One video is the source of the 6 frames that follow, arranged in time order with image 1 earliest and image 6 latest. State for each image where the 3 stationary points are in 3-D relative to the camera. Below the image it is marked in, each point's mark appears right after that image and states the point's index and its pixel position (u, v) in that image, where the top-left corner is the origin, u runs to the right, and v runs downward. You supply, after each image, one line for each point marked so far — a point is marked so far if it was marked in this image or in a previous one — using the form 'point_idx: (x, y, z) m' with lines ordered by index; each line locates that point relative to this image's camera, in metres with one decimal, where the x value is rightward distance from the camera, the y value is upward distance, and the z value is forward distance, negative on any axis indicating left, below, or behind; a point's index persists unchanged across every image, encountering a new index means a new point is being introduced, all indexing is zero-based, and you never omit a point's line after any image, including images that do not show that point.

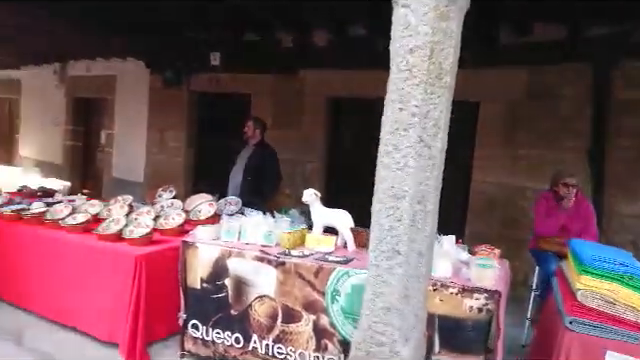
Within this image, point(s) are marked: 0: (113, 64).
0: (-3.1, +1.7, +6.3) m
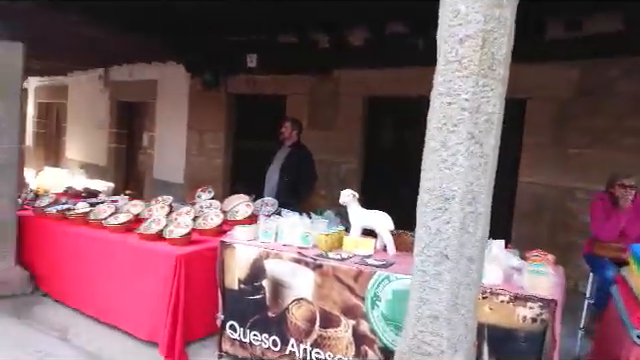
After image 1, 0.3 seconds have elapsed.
0: (-2.6, +1.7, +6.5) m
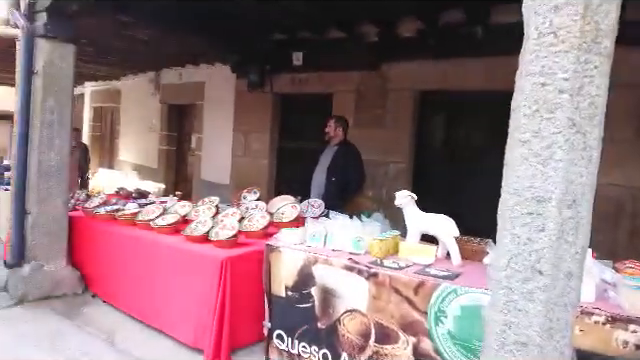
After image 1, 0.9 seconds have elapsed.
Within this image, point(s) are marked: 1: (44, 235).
0: (-1.9, +1.7, +6.5) m
1: (-2.2, -0.4, +3.4) m
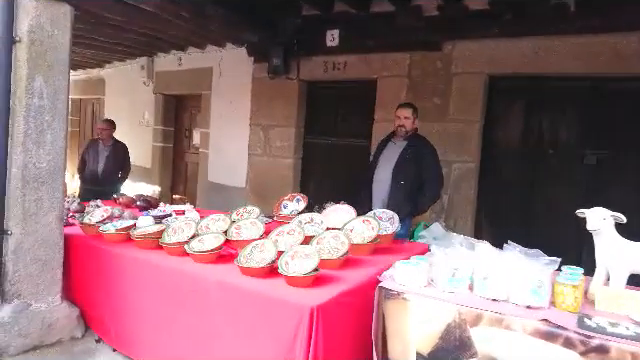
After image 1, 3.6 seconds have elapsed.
0: (-1.5, +1.7, +5.6) m
1: (-1.7, -0.5, +2.5) m
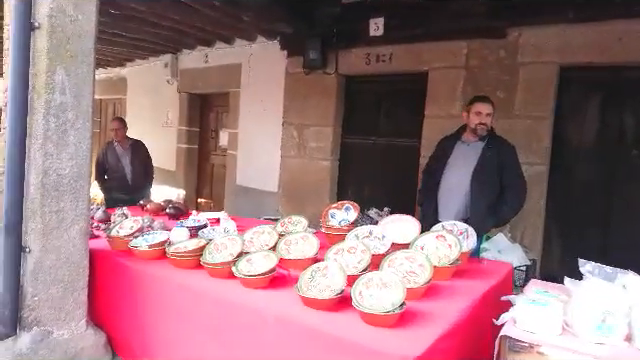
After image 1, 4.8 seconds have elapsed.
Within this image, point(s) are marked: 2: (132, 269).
0: (-1.1, +1.6, +5.3) m
1: (-1.4, -0.5, +2.2) m
2: (-1.0, -0.5, +2.2) m
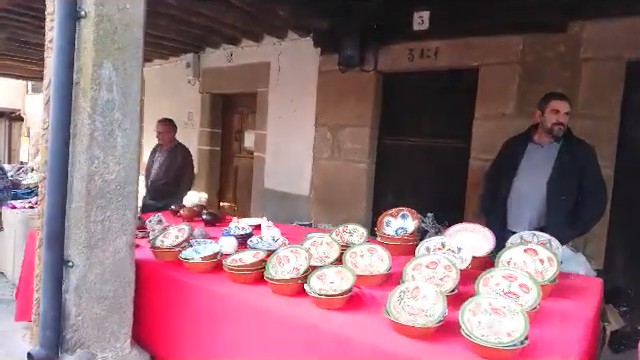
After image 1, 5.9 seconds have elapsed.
0: (-0.7, +1.6, +5.1) m
1: (-1.0, -0.6, +1.9) m
2: (-0.6, -0.5, +2.0) m
